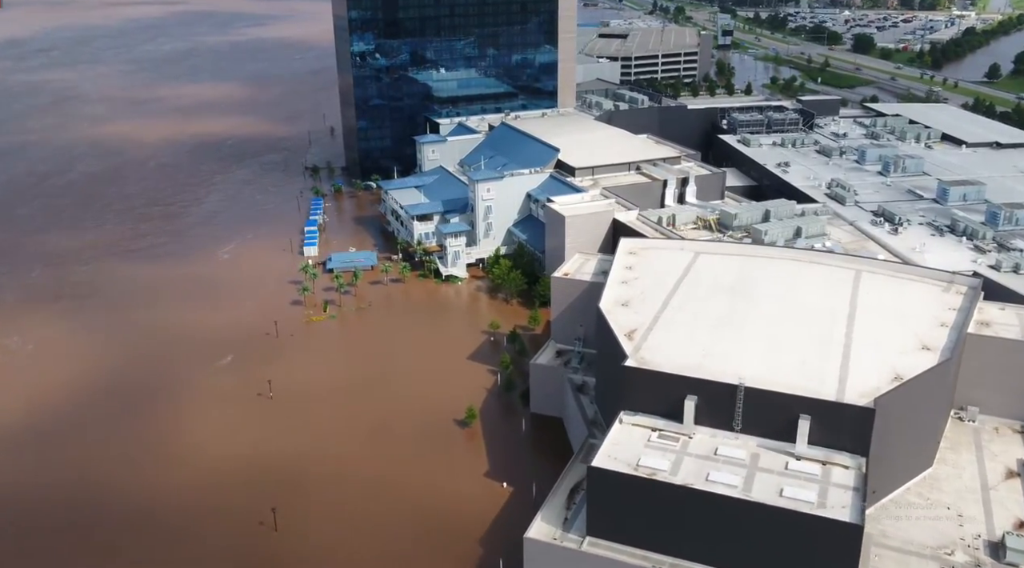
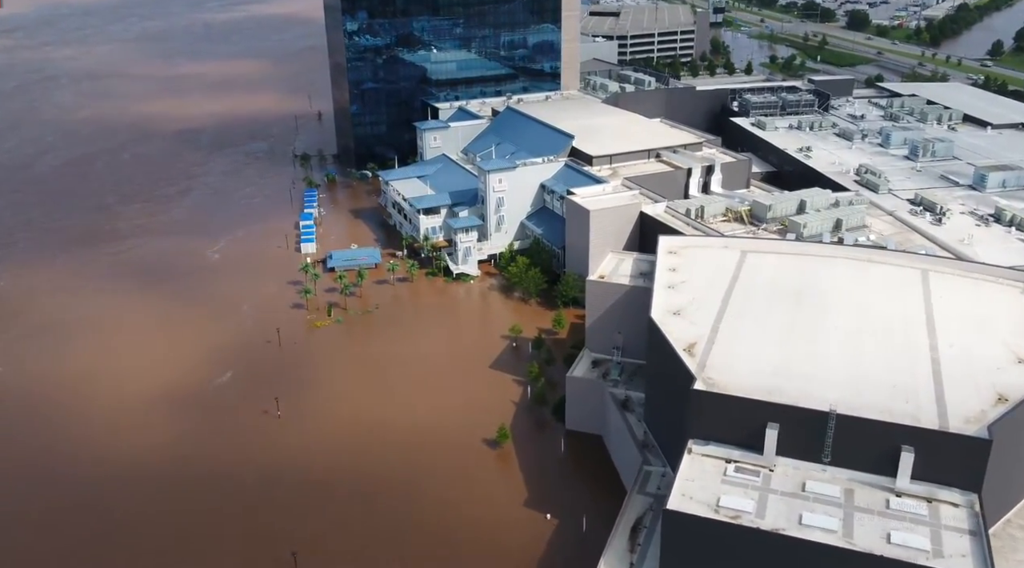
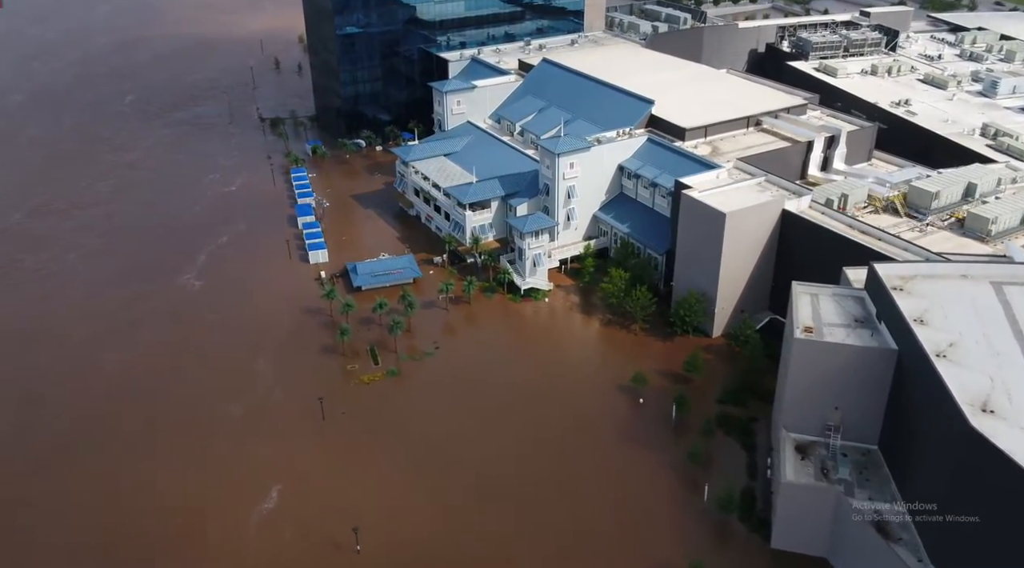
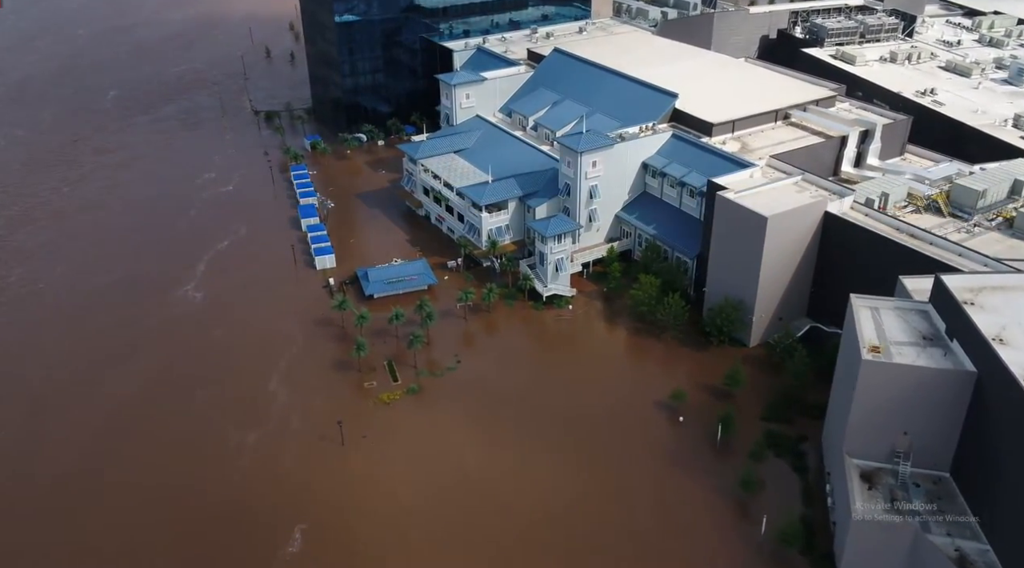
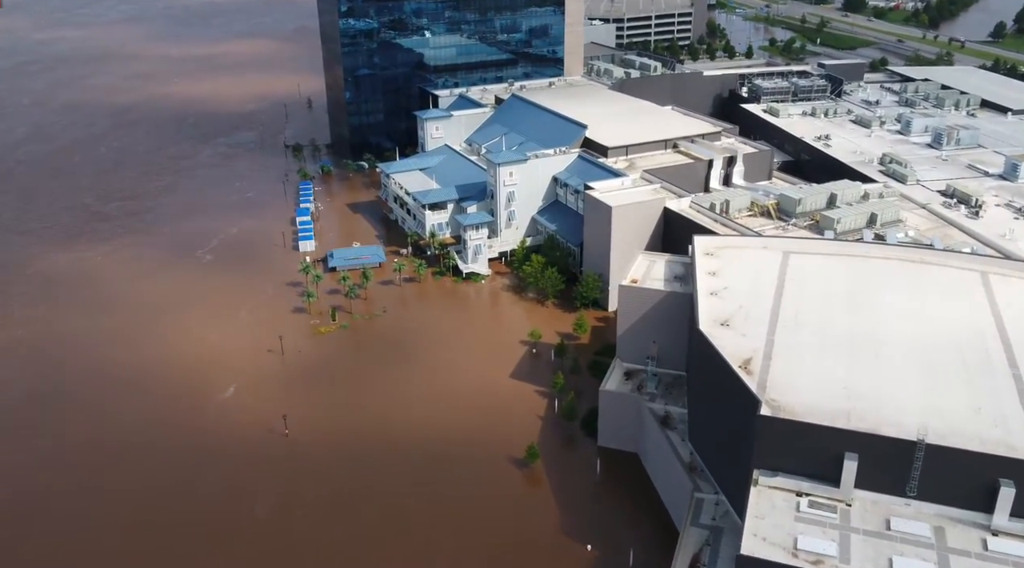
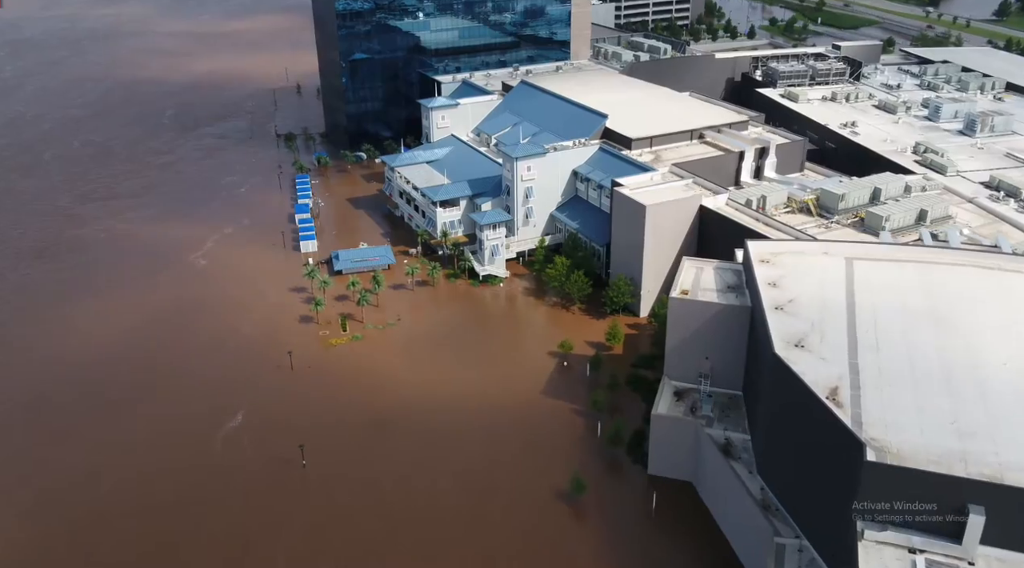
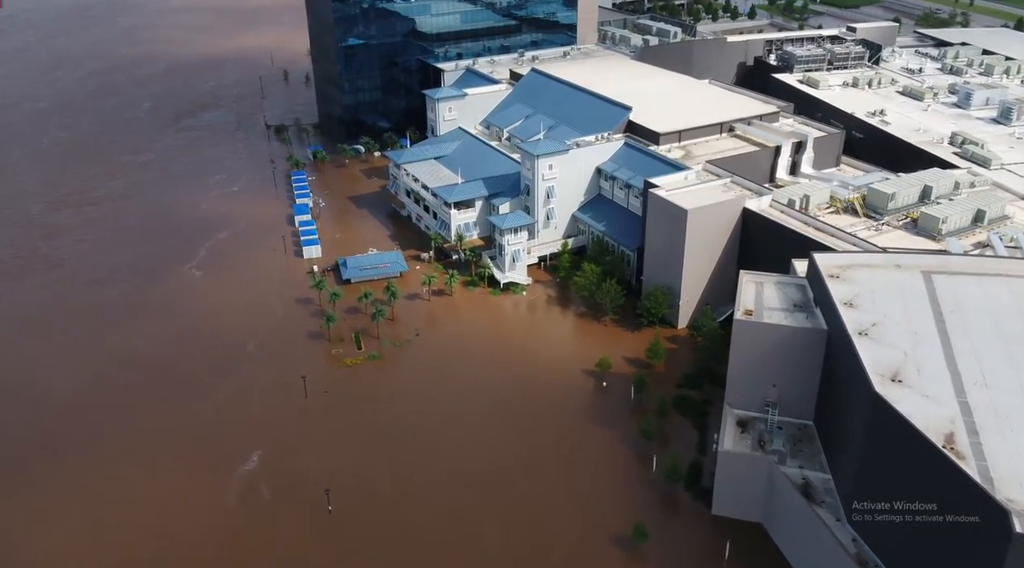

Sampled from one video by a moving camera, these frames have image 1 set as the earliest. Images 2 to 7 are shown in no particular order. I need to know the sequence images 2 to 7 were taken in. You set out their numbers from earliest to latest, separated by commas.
2, 5, 6, 7, 3, 4
